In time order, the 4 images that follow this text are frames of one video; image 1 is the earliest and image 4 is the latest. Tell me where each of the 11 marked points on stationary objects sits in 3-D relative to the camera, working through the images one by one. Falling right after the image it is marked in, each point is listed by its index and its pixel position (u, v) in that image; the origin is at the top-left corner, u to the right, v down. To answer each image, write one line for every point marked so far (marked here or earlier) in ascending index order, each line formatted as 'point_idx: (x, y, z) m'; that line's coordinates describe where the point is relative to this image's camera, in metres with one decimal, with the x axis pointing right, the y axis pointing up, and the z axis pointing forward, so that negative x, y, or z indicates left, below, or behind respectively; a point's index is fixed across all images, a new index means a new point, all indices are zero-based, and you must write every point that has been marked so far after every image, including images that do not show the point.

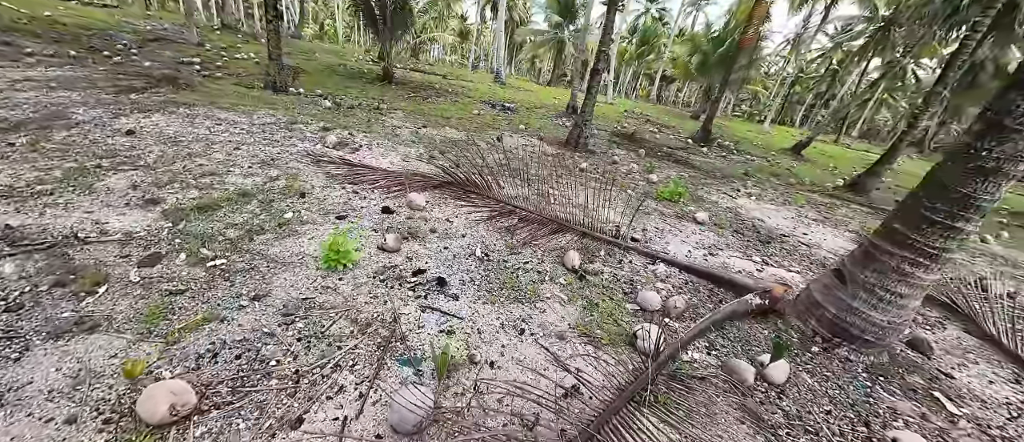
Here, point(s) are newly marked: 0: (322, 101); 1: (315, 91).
0: (-3.0, +1.9, +5.6) m
1: (-4.0, +2.7, +7.2) m
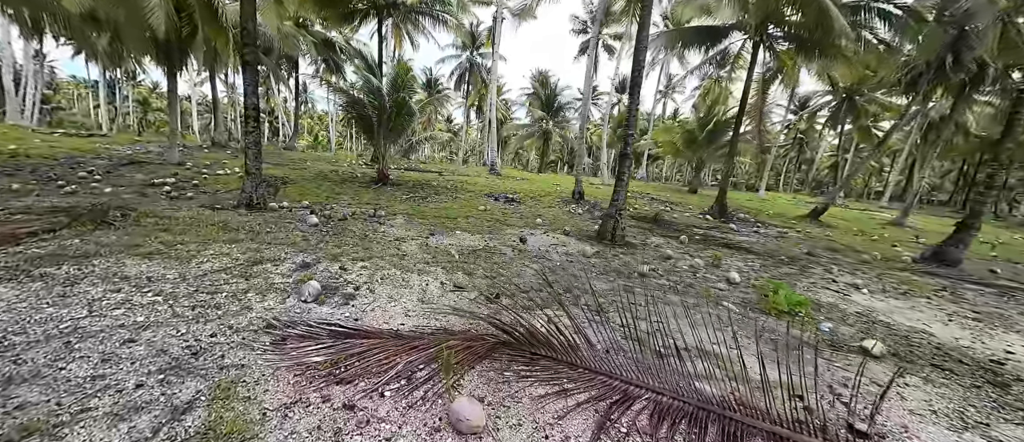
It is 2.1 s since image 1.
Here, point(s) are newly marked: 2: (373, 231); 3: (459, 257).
0: (-2.7, +0.1, +4.6) m
1: (-3.8, +0.3, +6.3) m
2: (-1.7, -0.1, +4.4) m
3: (-0.5, -0.4, +3.6) m
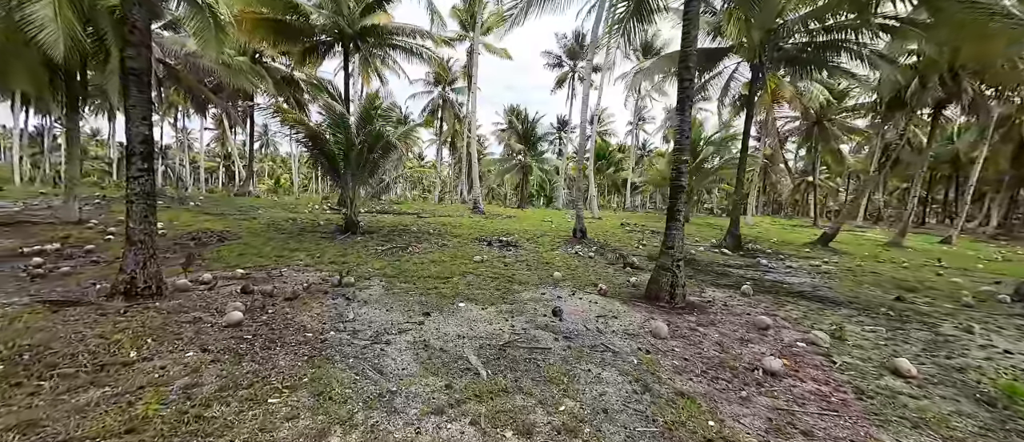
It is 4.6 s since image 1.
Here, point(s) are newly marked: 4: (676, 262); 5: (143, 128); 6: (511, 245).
0: (-2.4, -0.7, +3.0) m
1: (-3.6, -0.7, +4.6) m
2: (-1.4, -0.8, +2.8) m
3: (-0.1, -0.9, +2.1) m
4: (+1.9, -0.5, +4.0) m
5: (-3.0, +0.8, +2.9) m
6: (0.0, -0.5, +7.9) m
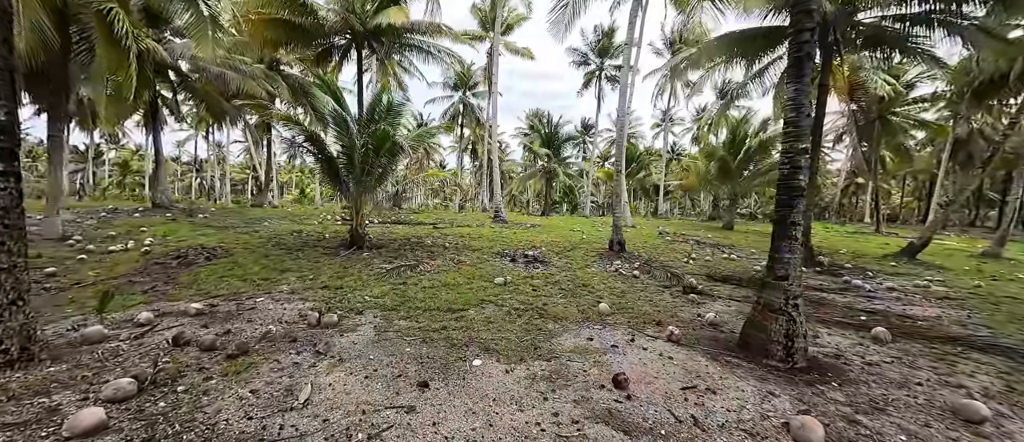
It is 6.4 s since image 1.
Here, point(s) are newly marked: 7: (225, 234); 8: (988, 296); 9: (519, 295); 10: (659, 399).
0: (-2.1, -0.9, +2.0) m
1: (-3.3, -0.9, +3.7) m
2: (-1.2, -1.0, +1.7) m
3: (0.0, -1.0, +0.9) m
4: (+2.1, -0.6, +2.7) m
5: (-2.8, +0.6, +1.9) m
6: (+0.5, -0.8, +6.7) m
7: (-6.4, -0.3, +7.7) m
8: (+7.7, -1.2, +5.7) m
9: (+0.1, -1.0, +4.6) m
10: (+0.9, -1.1, +2.2) m
